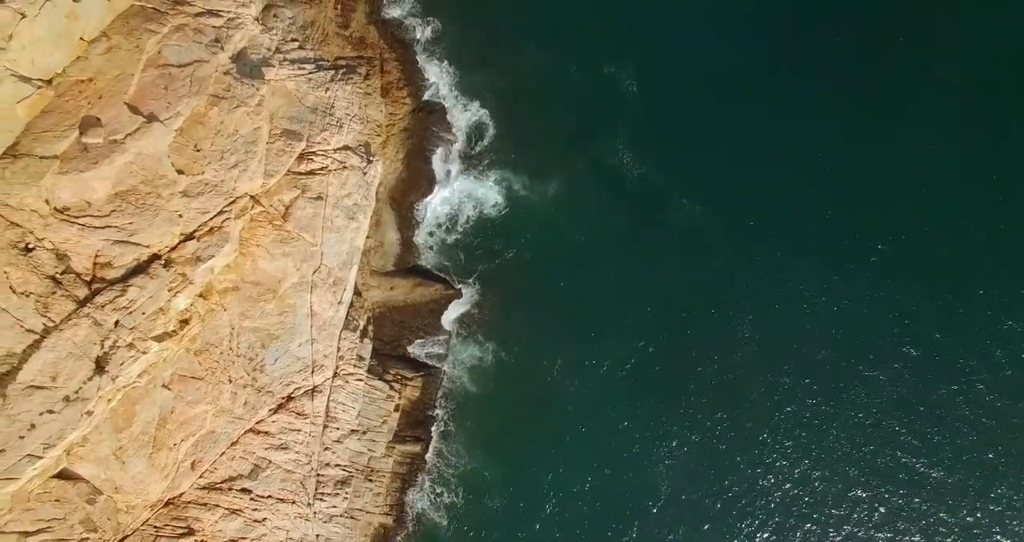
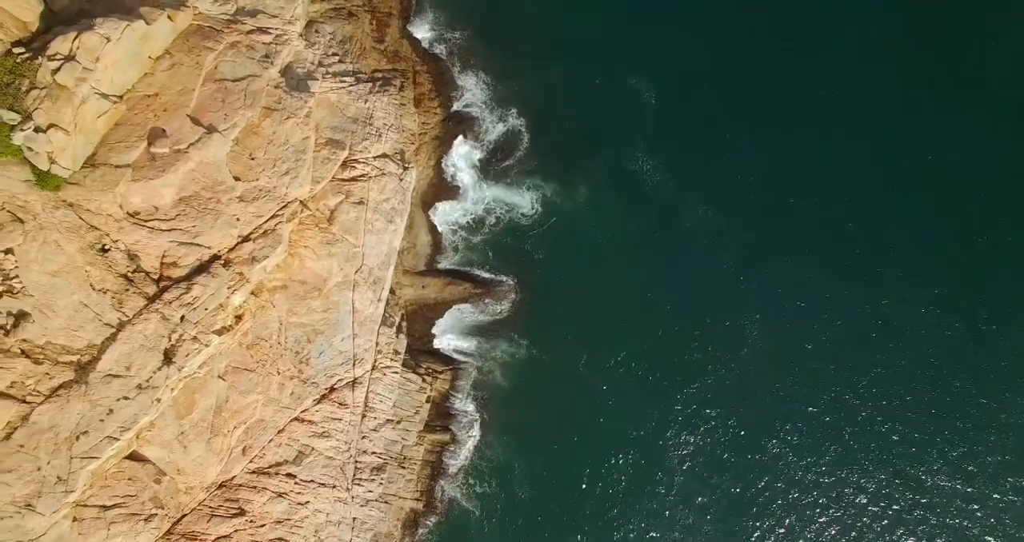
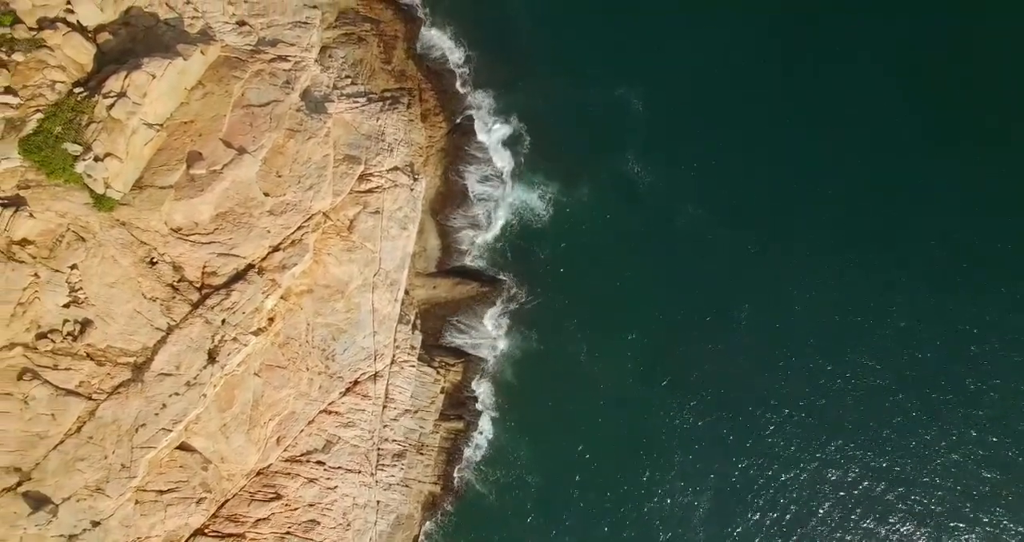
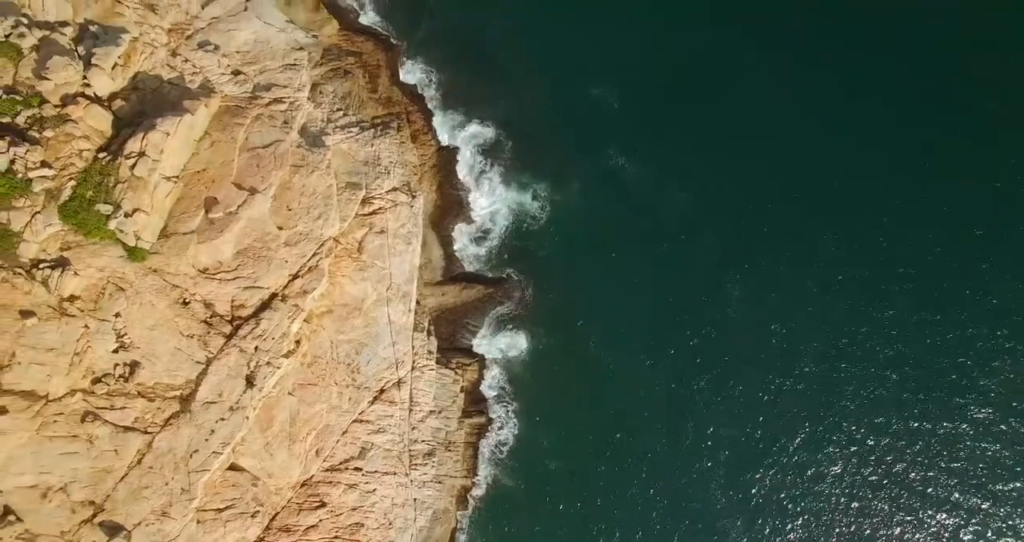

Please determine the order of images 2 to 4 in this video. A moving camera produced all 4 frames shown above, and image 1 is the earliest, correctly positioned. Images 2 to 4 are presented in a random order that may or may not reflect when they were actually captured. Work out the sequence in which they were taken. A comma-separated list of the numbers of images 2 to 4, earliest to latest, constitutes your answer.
2, 3, 4
